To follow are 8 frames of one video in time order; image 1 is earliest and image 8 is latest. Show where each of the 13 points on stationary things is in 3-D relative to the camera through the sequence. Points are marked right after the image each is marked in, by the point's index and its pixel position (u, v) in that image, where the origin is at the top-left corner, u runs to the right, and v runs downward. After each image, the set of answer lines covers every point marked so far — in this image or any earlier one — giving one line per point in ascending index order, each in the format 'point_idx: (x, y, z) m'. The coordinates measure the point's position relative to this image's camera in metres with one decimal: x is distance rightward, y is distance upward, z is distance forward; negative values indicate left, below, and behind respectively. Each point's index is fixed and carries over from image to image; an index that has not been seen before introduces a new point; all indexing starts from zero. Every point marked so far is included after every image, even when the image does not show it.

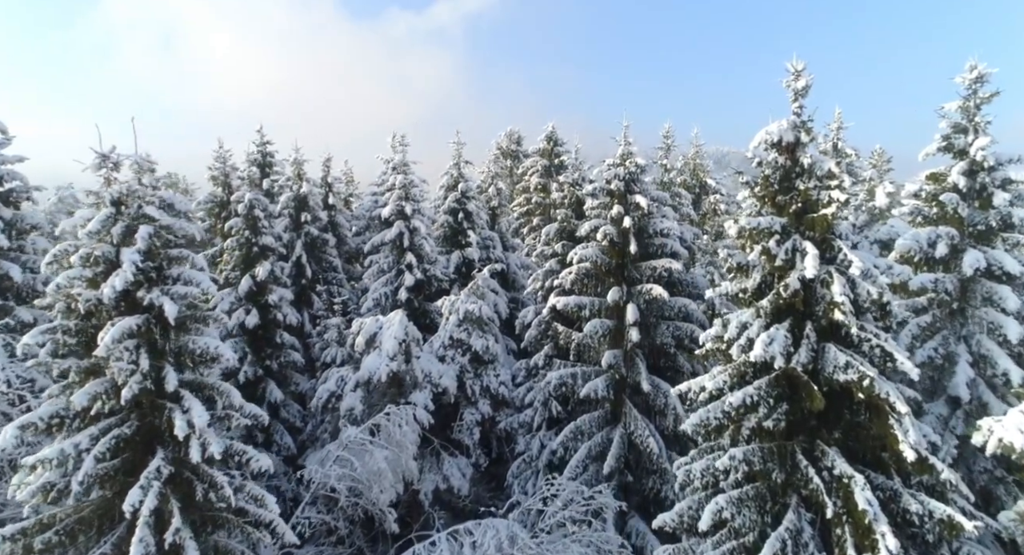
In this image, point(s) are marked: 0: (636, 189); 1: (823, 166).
0: (+3.8, +2.7, +19.7) m
1: (+5.7, +2.0, +11.8) m
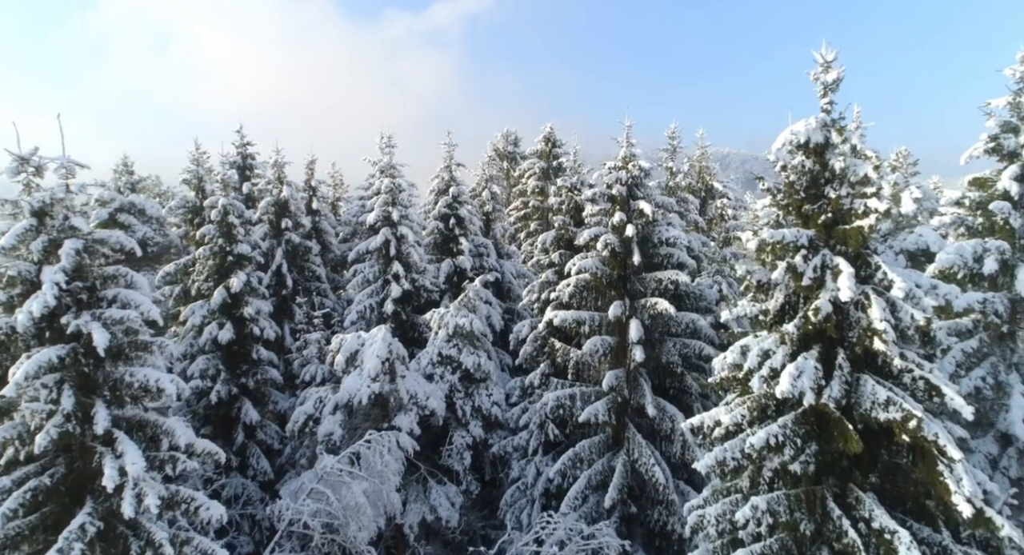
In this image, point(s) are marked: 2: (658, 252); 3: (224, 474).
0: (+3.6, +2.3, +18.2) m
1: (+5.5, +1.7, +10.3) m
2: (+4.1, +0.7, +18.2) m
3: (-8.9, -6.1, +19.9) m
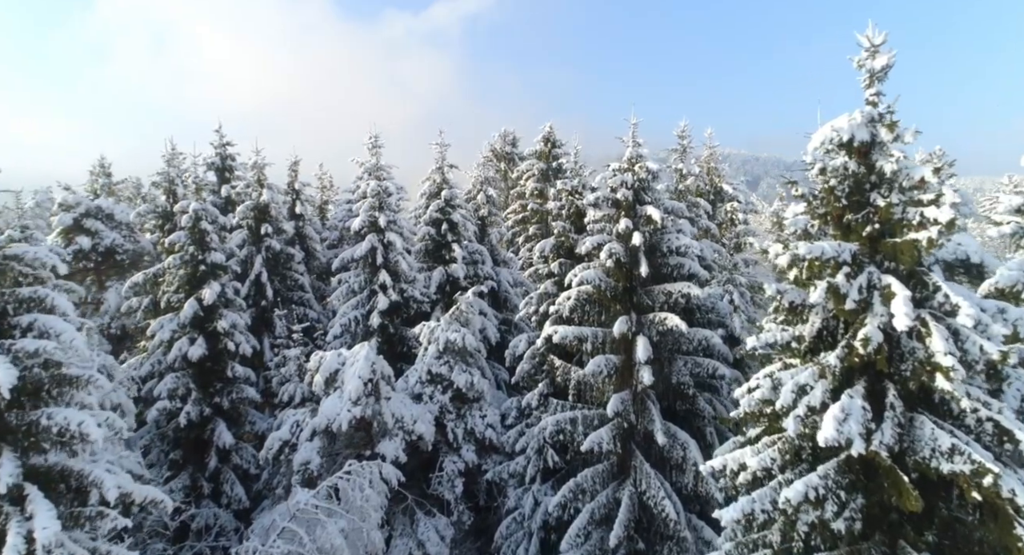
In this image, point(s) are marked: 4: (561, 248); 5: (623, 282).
0: (+3.5, +2.0, +16.6) m
1: (+5.4, +1.4, +8.7) m
2: (+4.0, +0.4, +16.6) m
3: (-9.0, -6.4, +18.3) m
4: (+1.5, +0.9, +19.0) m
5: (+2.8, -0.1, +16.5) m
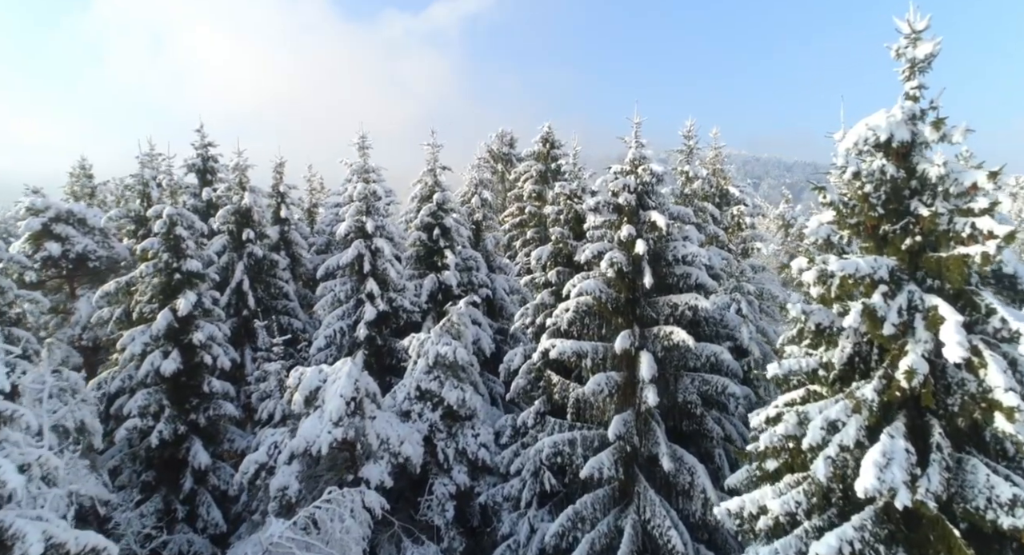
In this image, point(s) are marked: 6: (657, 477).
0: (+3.3, +1.7, +15.4) m
1: (+5.3, +1.2, +7.6) m
2: (+3.8, +0.2, +15.4) m
3: (-9.2, -6.7, +17.1) m
4: (+1.3, +0.6, +17.9) m
5: (+2.7, -0.4, +15.3) m
6: (+3.4, -4.6, +14.9) m
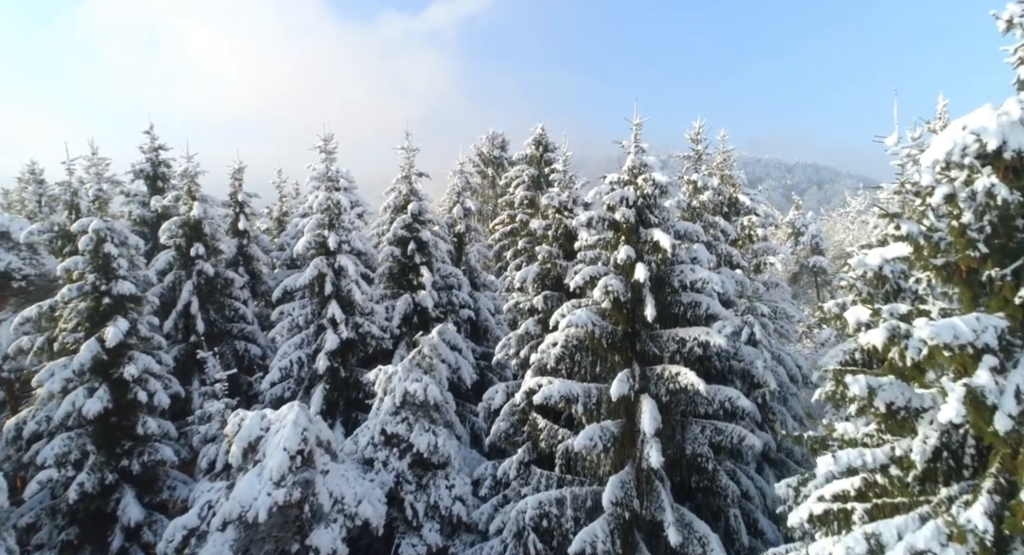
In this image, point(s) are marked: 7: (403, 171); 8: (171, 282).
0: (+2.9, +1.1, +13.0) m
1: (+4.8, +0.6, +5.2) m
2: (+3.4, -0.4, +13.0) m
3: (-9.6, -7.3, +14.7) m
4: (+0.9, 0.0, +15.5) m
5: (+2.2, -1.0, +13.0) m
6: (+2.9, -5.2, +12.5) m
7: (-3.3, +3.3, +19.6) m
8: (-9.7, -0.1, +18.3) m
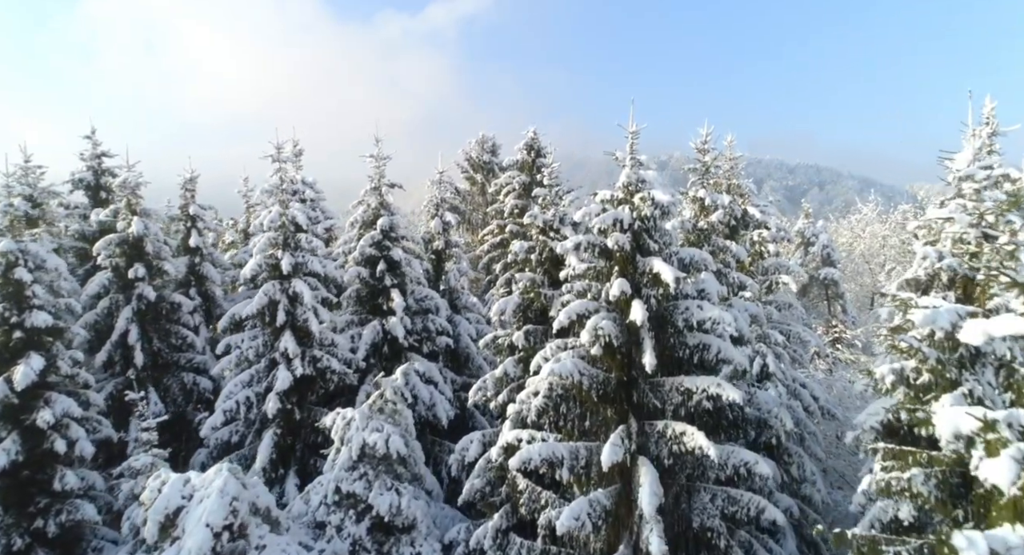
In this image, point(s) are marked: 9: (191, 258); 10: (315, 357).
0: (+2.4, +0.5, +10.9) m
1: (+4.3, -0.1, +3.0) m
2: (+2.9, -1.1, +10.9) m
3: (-10.1, -7.9, +12.6) m
4: (+0.4, -0.6, +13.4) m
5: (+1.8, -1.6, +10.8) m
6: (+2.4, -5.8, +10.4) m
7: (-3.8, +2.6, +17.4) m
8: (-10.1, -0.7, +16.1) m
9: (-9.0, +0.5, +18.2) m
10: (-4.6, -1.9, +15.0) m
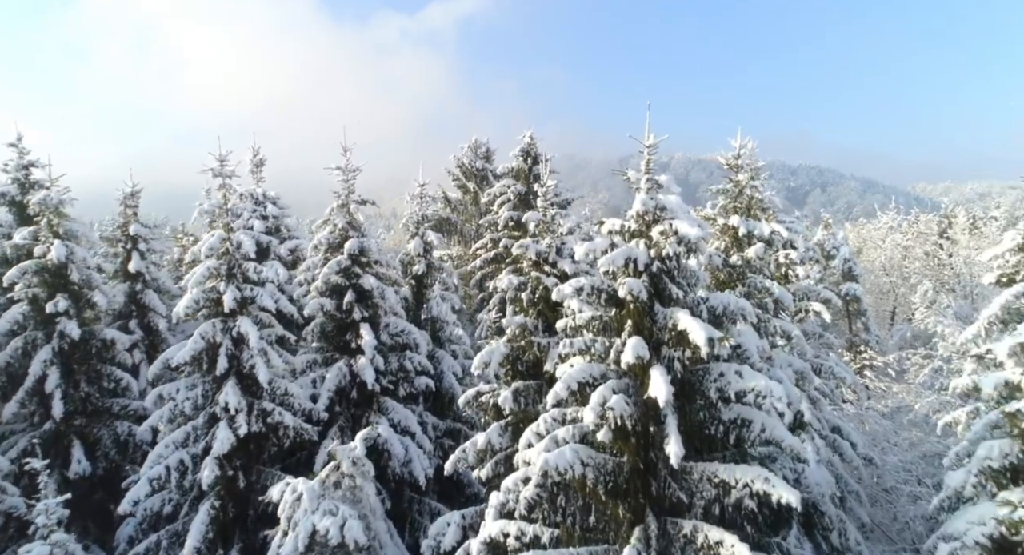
0: (+2.2, -0.2, +8.4) m
1: (+4.1, -0.8, +0.5) m
2: (+2.7, -1.8, +8.4) m
3: (-10.3, -8.6, +10.1) m
4: (+0.2, -1.3, +10.9) m
5: (+1.5, -2.3, +8.3) m
6: (+2.2, -6.6, +7.9) m
7: (-4.0, +1.9, +14.9) m
8: (-10.4, -1.5, +13.6) m
9: (-9.3, -0.2, +15.7) m
10: (-4.8, -2.6, +12.5) m
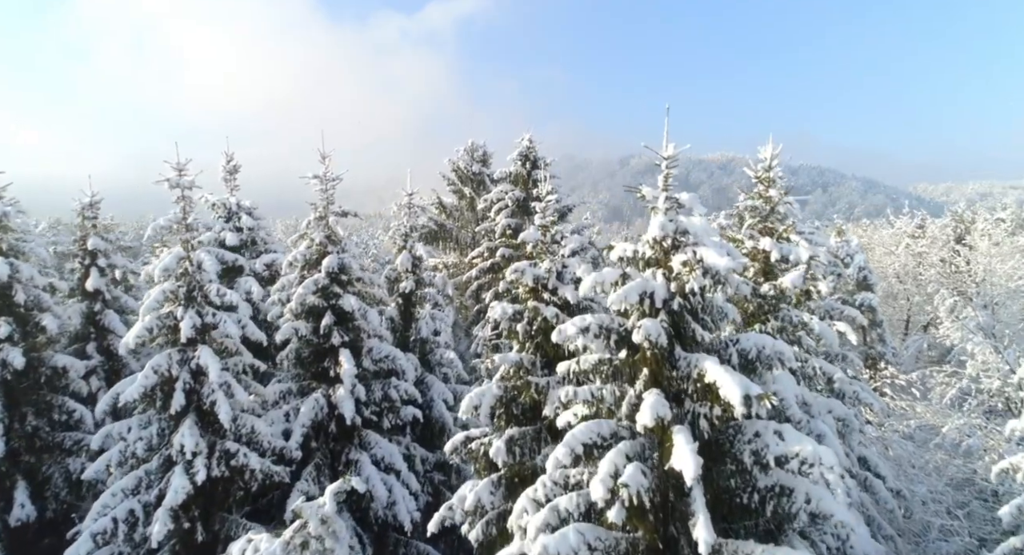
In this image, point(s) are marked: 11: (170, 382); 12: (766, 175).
0: (+2.1, -0.7, +6.9) m
1: (+4.0, -1.2, -0.9) m
2: (+2.6, -2.2, +6.9) m
3: (-10.4, -9.0, +8.7) m
4: (+0.1, -1.8, +9.4) m
5: (+1.5, -2.8, +6.9) m
6: (+2.1, -7.0, +6.4) m
7: (-4.1, +1.5, +13.5) m
8: (-10.4, -1.9, +12.2) m
9: (-9.4, -0.6, +14.2) m
10: (-4.9, -3.0, +11.1) m
11: (-5.9, -1.8, +11.1) m
12: (+4.3, +2.0, +11.7) m
